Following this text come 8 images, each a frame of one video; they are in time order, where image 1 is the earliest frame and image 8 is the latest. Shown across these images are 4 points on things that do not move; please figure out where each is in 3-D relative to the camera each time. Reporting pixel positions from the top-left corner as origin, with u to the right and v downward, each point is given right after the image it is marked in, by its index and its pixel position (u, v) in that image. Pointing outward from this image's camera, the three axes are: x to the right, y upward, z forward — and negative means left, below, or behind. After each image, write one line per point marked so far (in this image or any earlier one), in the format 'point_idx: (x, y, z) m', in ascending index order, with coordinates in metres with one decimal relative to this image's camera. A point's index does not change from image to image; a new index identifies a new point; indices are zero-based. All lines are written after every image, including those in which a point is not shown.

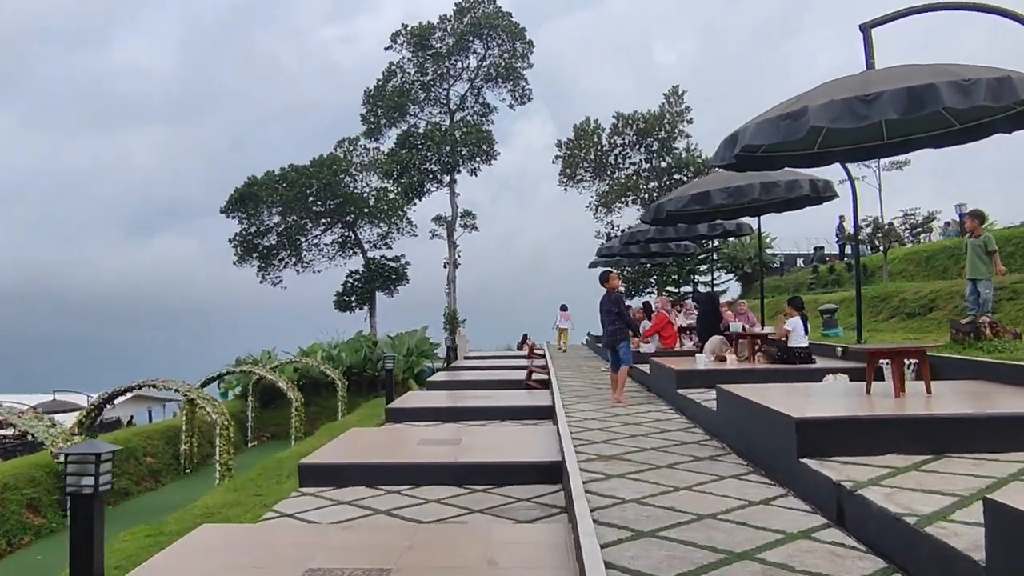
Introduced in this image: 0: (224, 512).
0: (-2.8, -2.2, +8.5) m
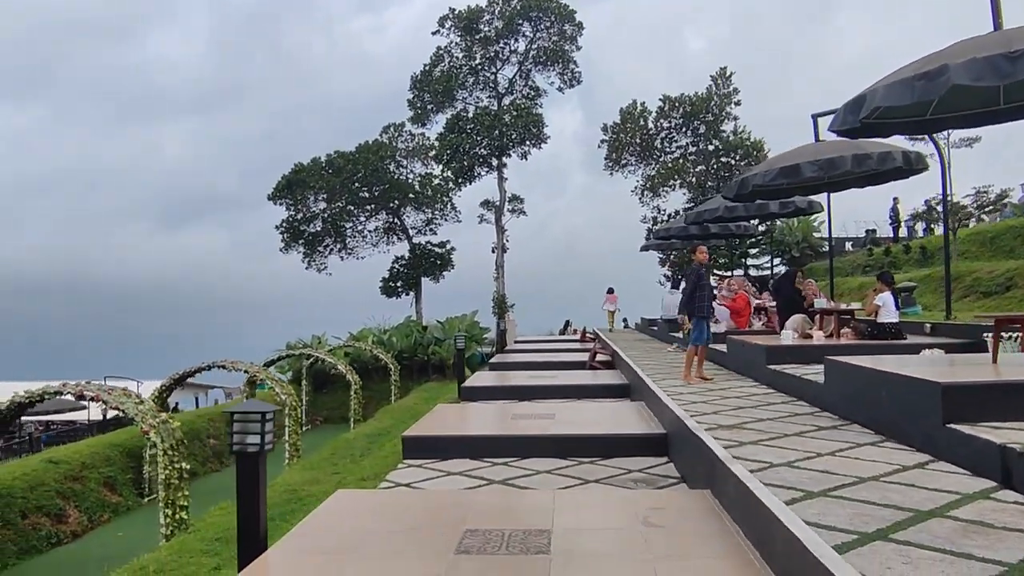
0: (-2.0, -2.0, +8.6) m
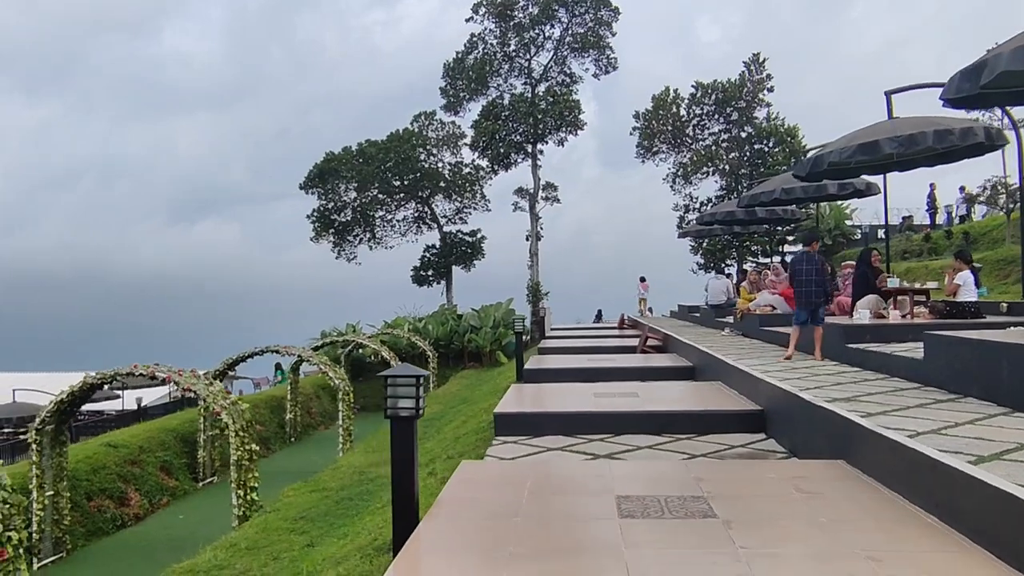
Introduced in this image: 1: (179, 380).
0: (-1.3, -1.8, +8.5) m
1: (-3.2, -0.9, +8.5) m
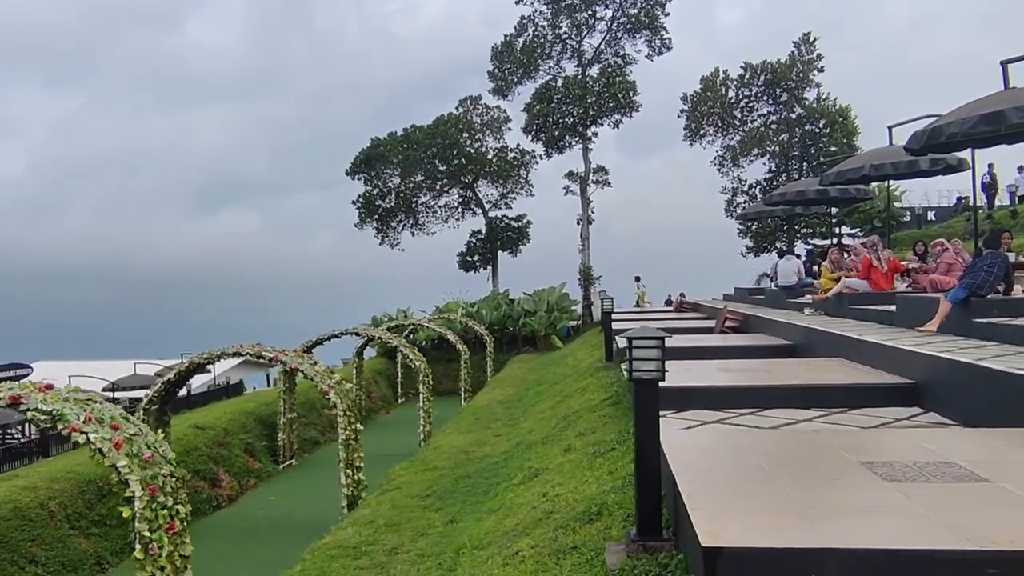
0: (-0.3, -1.6, +8.5) m
1: (-2.2, -0.7, +8.5) m
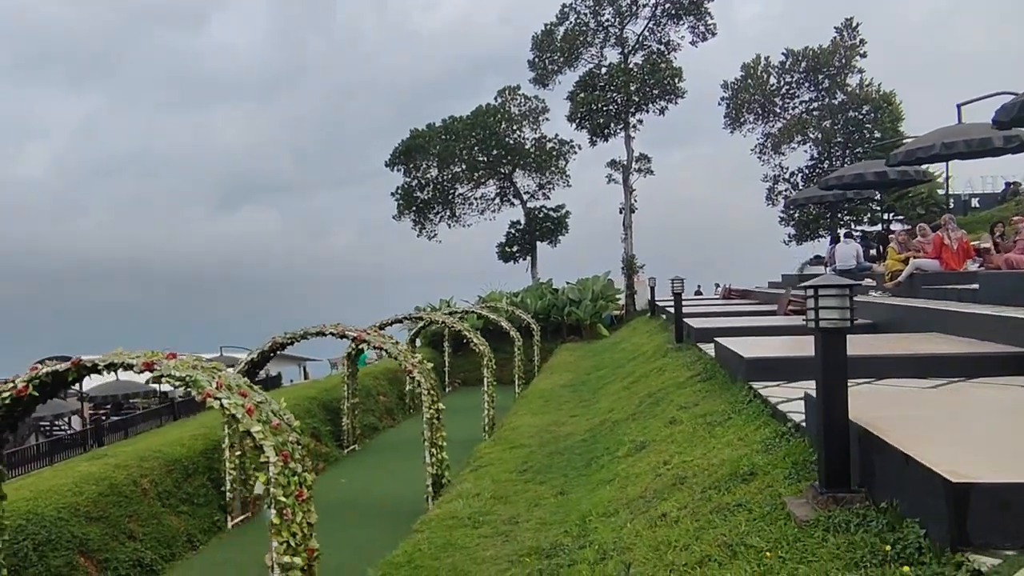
0: (+0.5, -1.4, +8.4) m
1: (-1.4, -0.5, +8.5) m
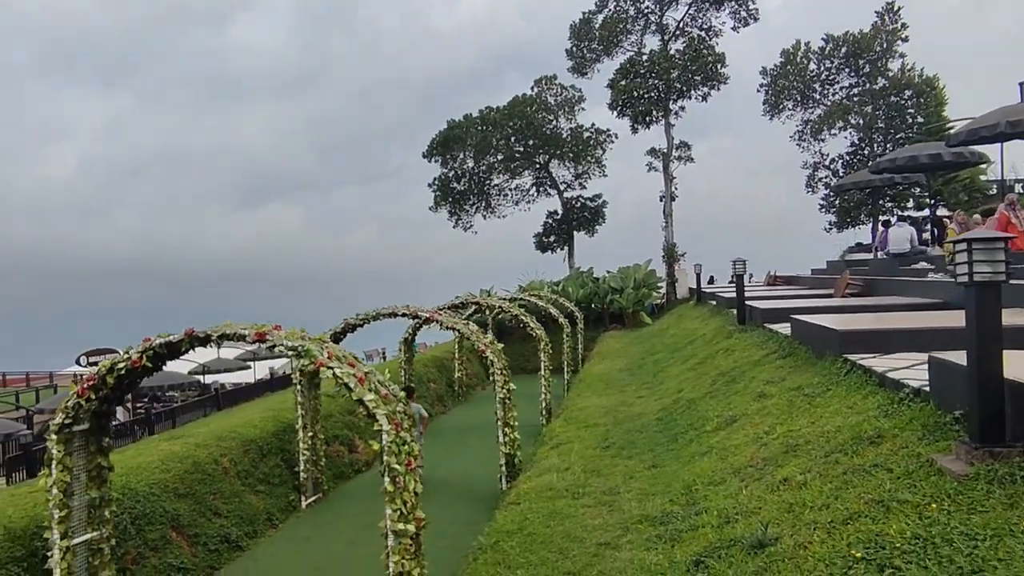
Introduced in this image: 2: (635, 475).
0: (+1.2, -1.2, +8.4) m
1: (-0.7, -0.3, +8.5) m
2: (+0.8, -1.2, +5.6) m
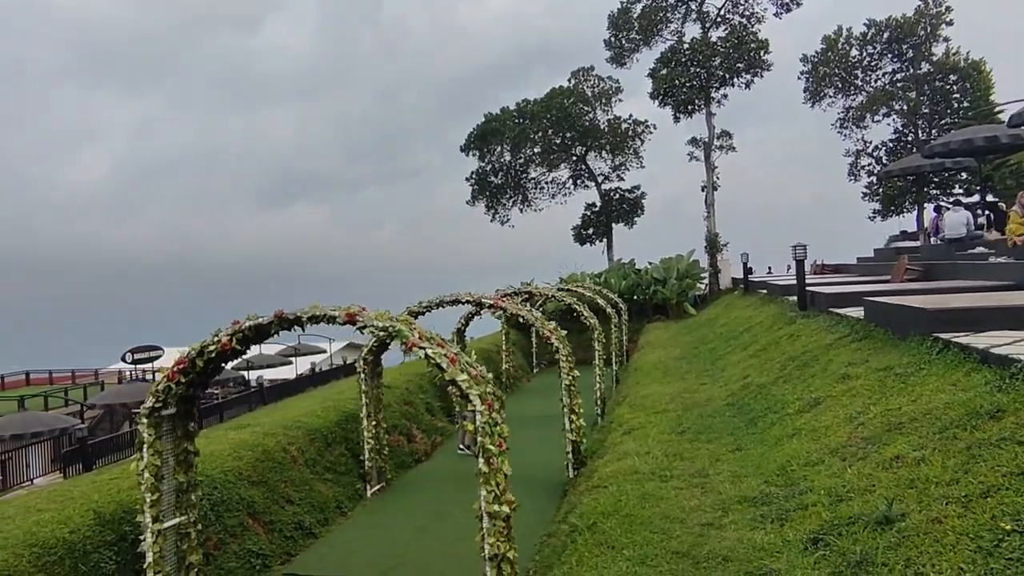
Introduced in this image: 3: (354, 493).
0: (+1.8, -1.0, +8.3) m
1: (-0.1, -0.2, +8.5) m
2: (+1.3, -1.1, +5.5) m
3: (-1.5, -1.9, +8.1) m
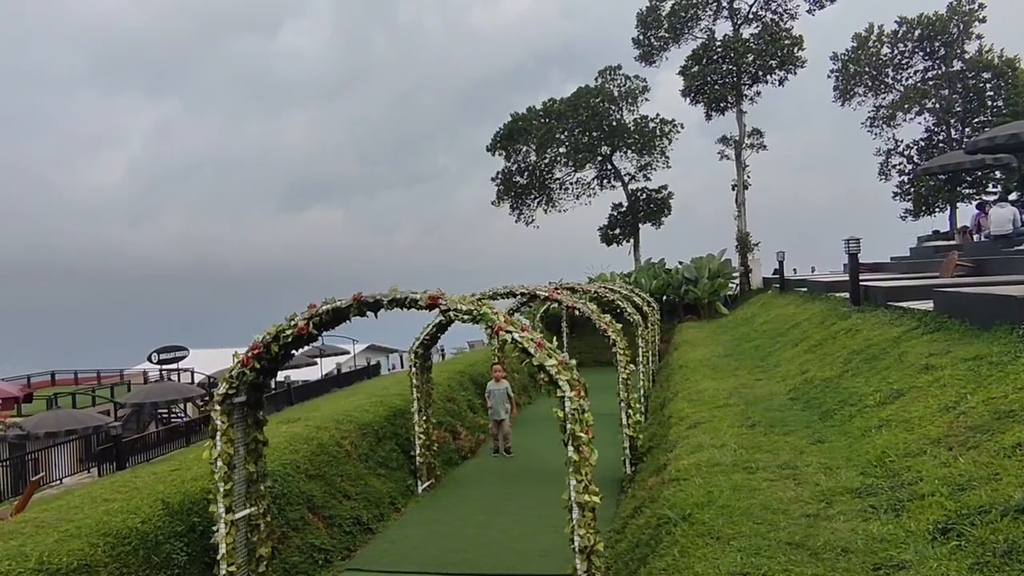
0: (+2.3, -1.0, +8.1) m
1: (+0.4, -0.1, +8.3) m
2: (+1.8, -1.0, +5.3) m
3: (-1.0, -1.8, +7.9) m
